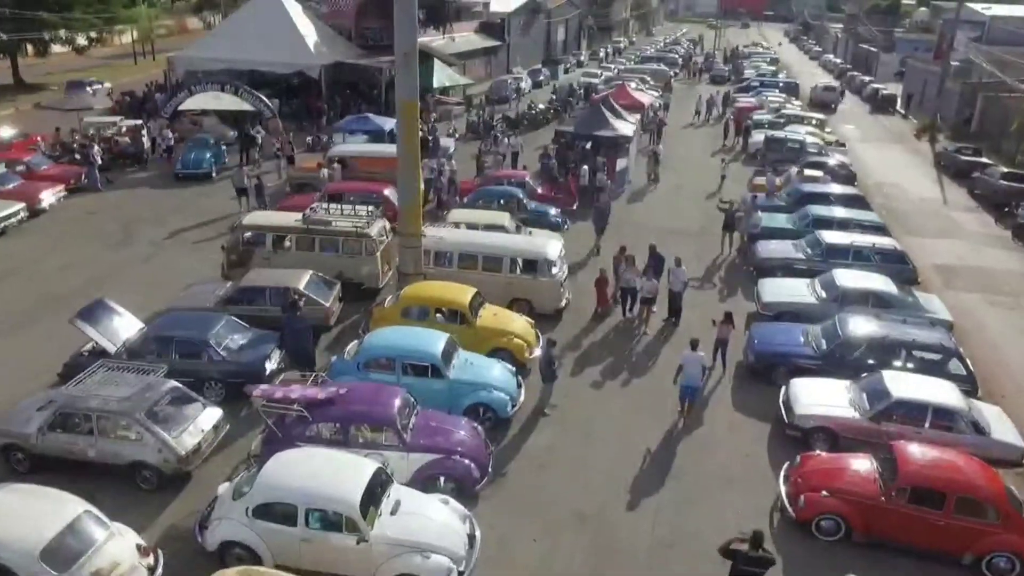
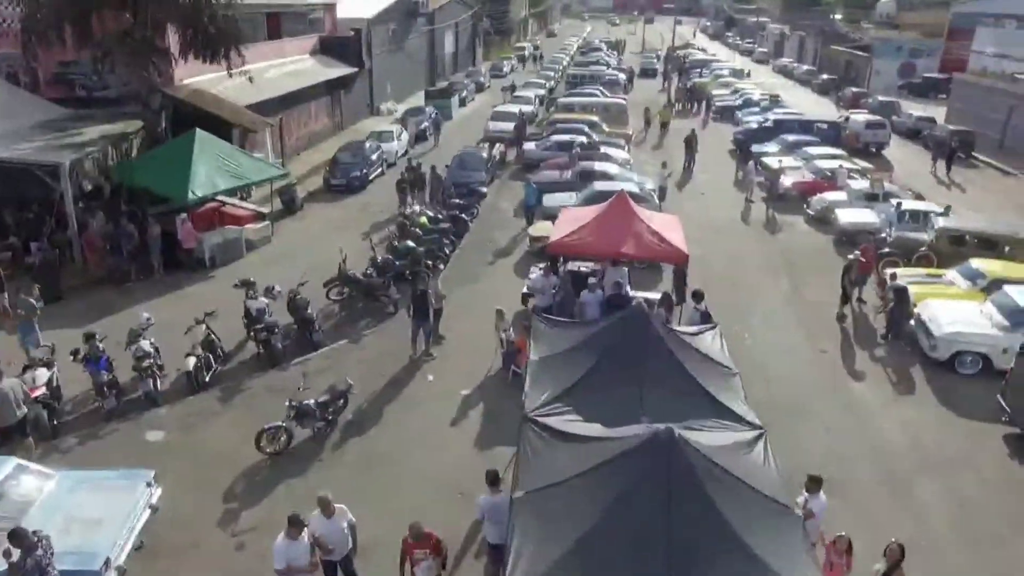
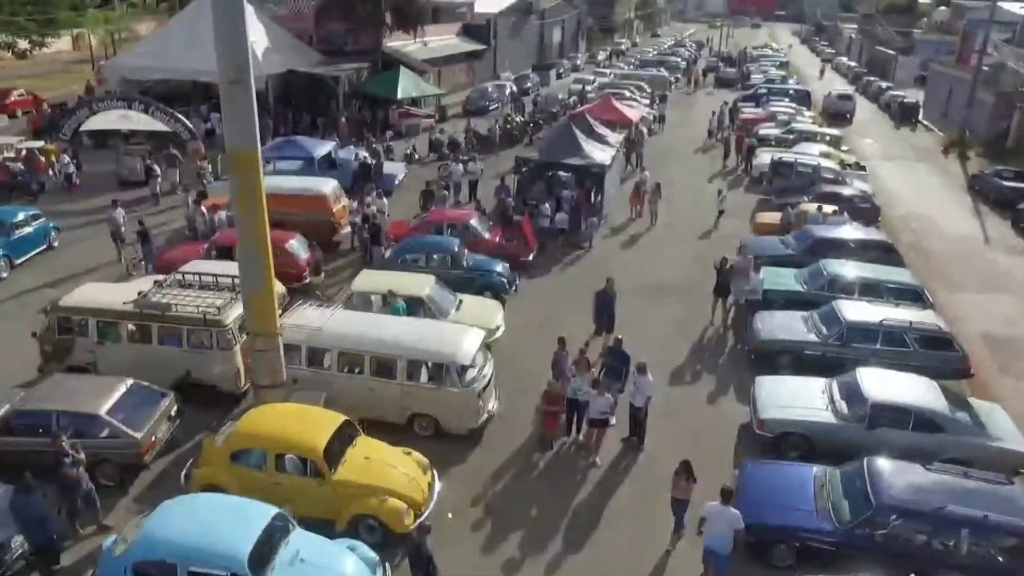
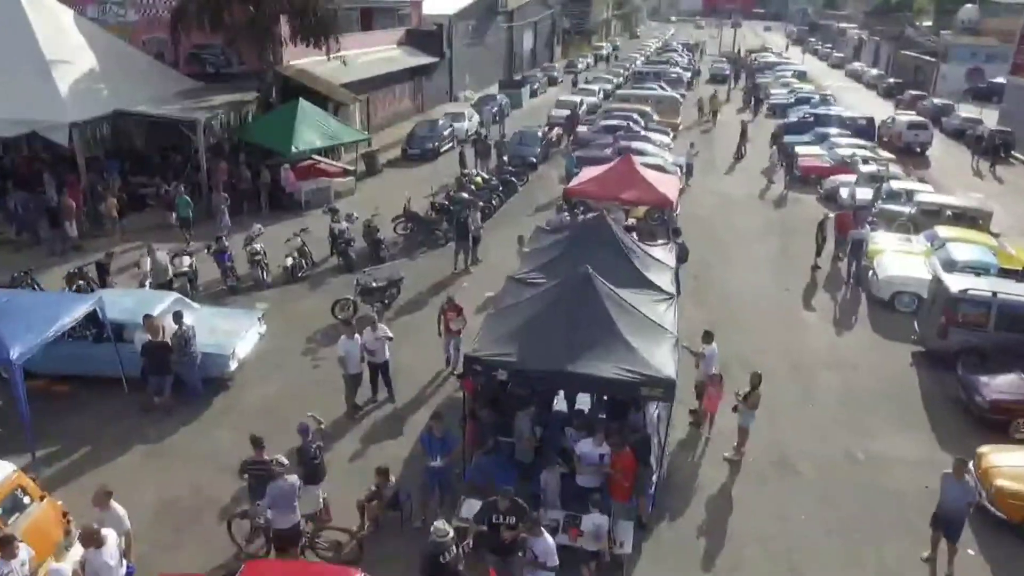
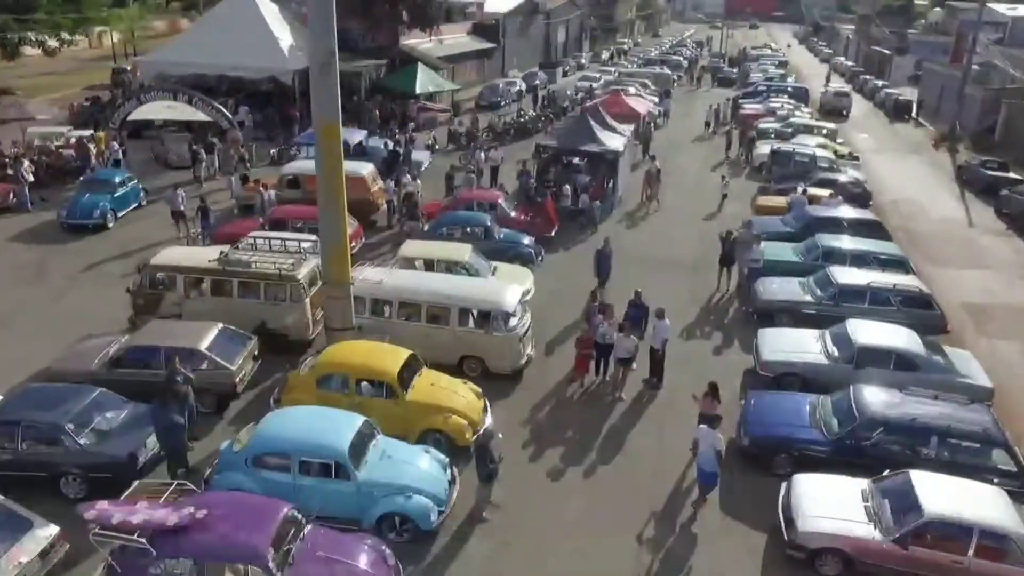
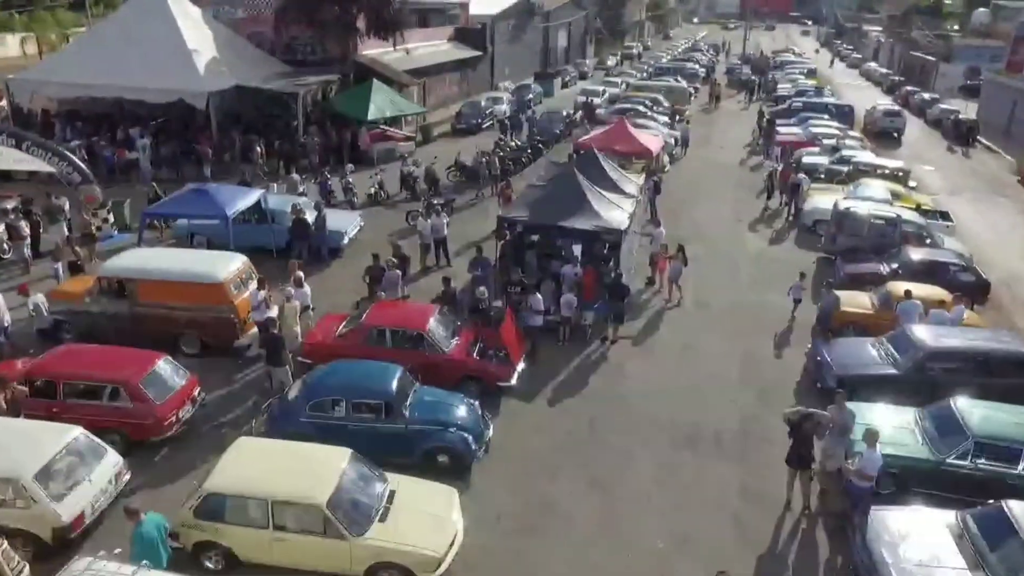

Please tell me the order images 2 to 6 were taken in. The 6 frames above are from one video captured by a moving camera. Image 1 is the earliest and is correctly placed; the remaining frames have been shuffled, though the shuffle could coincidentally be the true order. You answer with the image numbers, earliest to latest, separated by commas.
5, 3, 6, 4, 2
